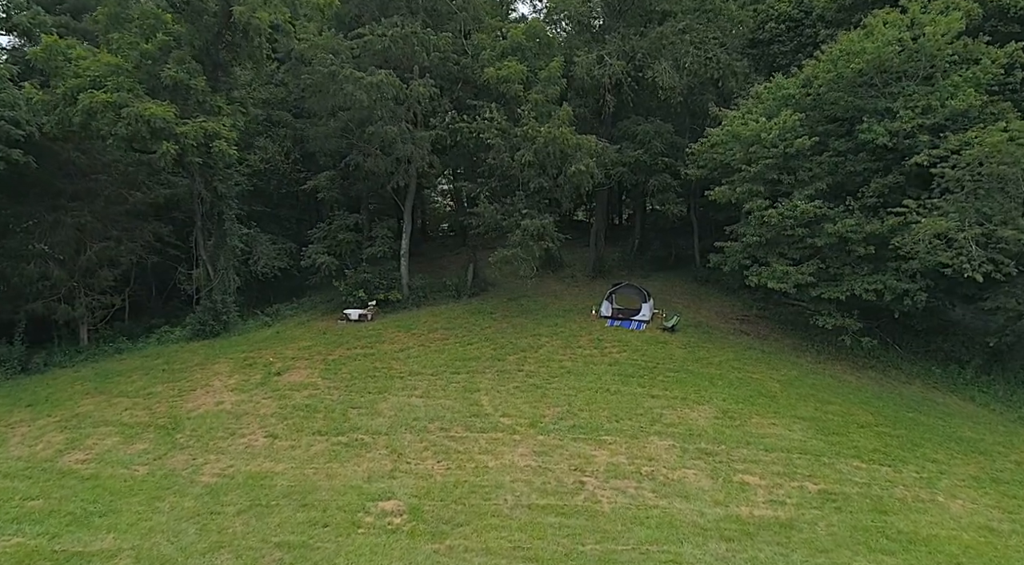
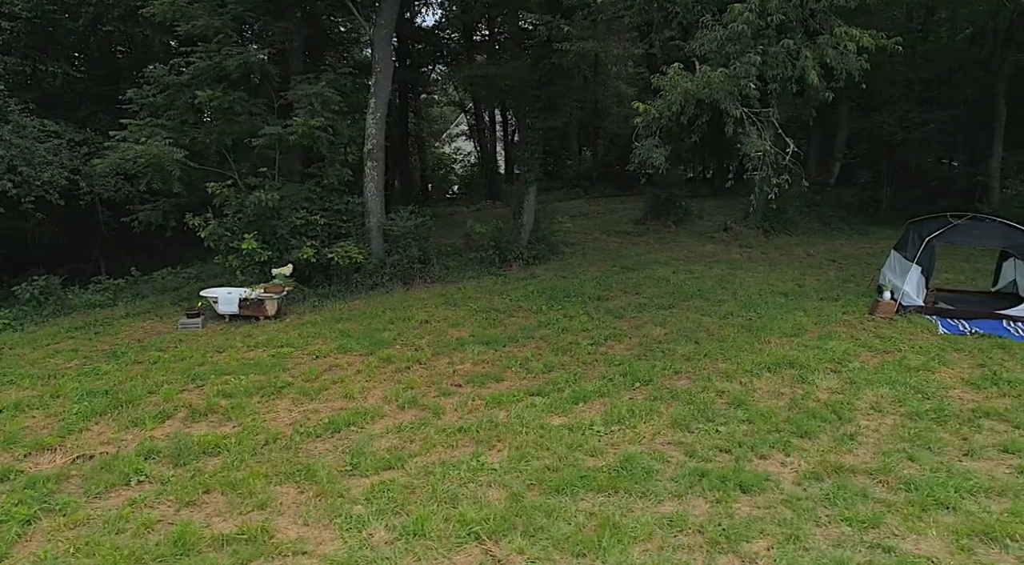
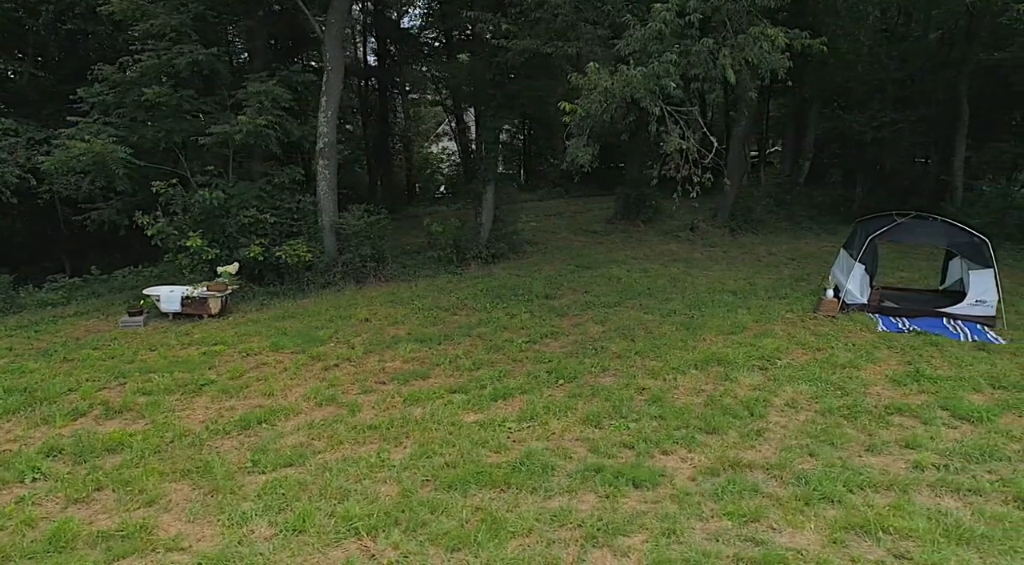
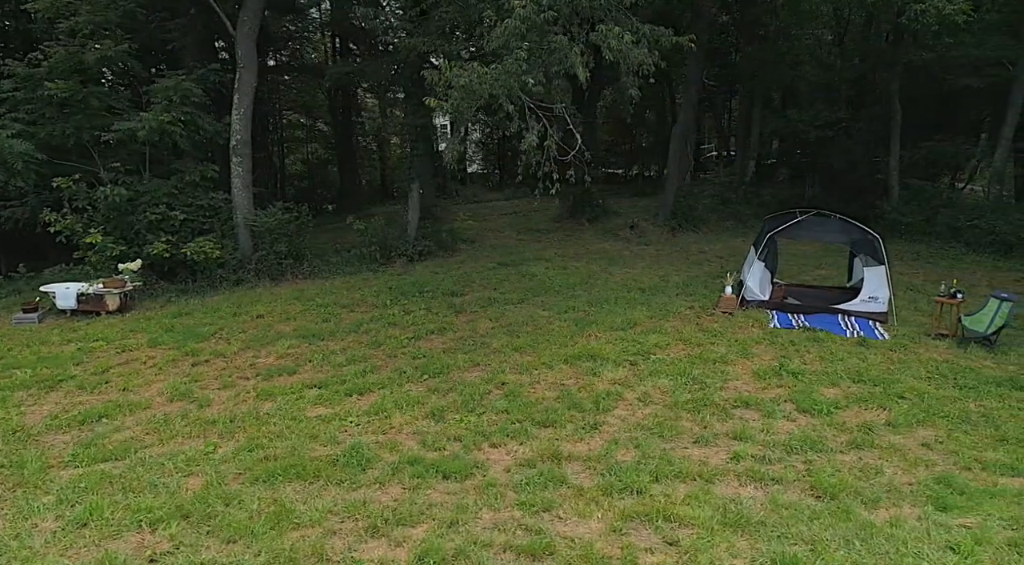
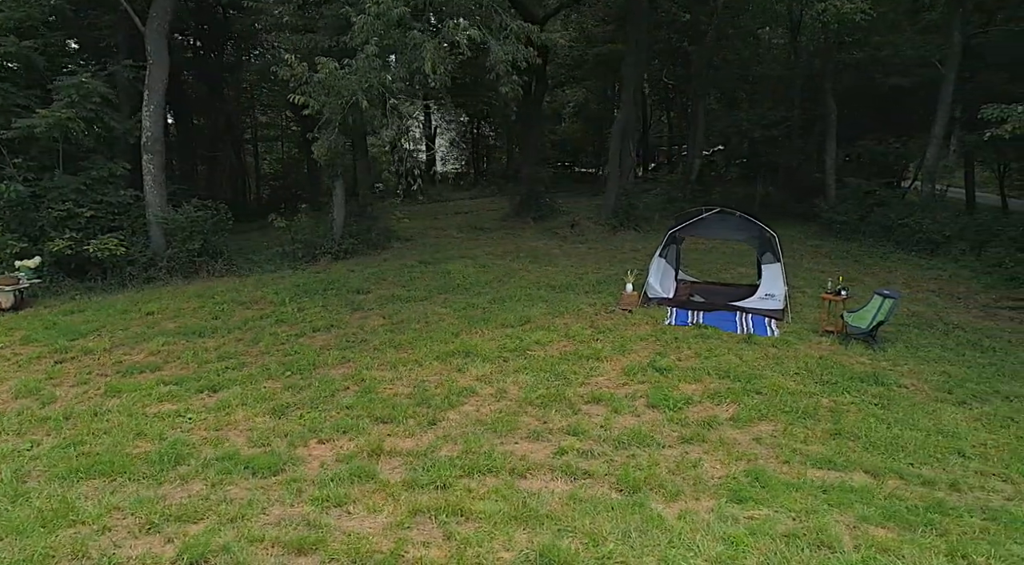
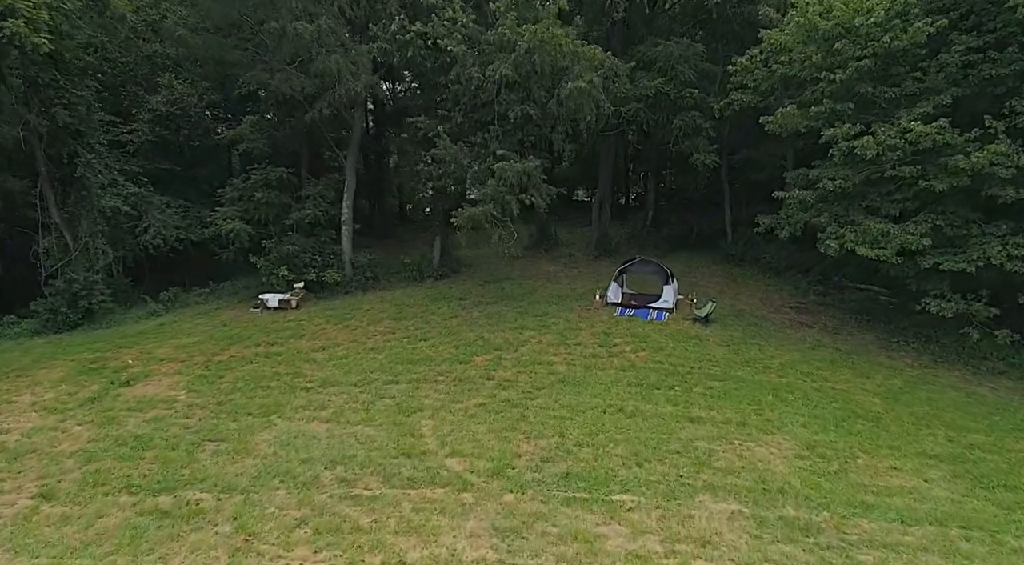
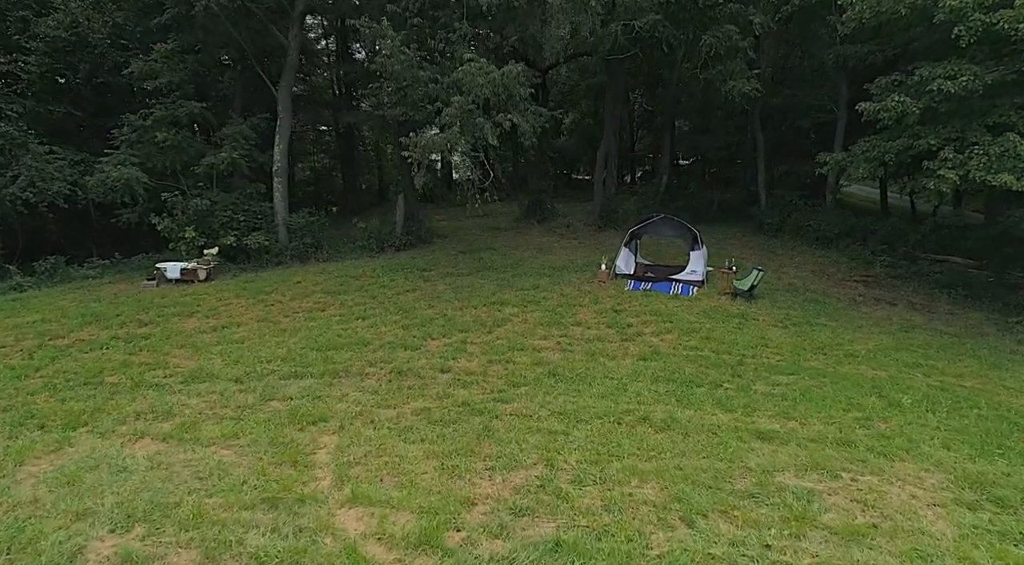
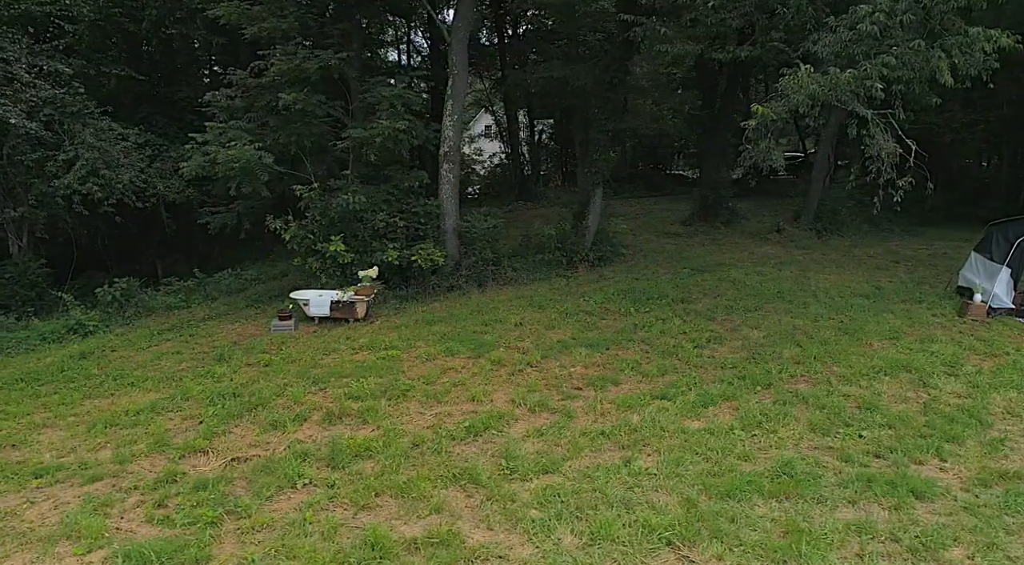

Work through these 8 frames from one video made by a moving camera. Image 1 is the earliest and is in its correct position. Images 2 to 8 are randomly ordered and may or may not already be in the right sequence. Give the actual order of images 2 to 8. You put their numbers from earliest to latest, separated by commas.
6, 7, 8, 2, 3, 4, 5
